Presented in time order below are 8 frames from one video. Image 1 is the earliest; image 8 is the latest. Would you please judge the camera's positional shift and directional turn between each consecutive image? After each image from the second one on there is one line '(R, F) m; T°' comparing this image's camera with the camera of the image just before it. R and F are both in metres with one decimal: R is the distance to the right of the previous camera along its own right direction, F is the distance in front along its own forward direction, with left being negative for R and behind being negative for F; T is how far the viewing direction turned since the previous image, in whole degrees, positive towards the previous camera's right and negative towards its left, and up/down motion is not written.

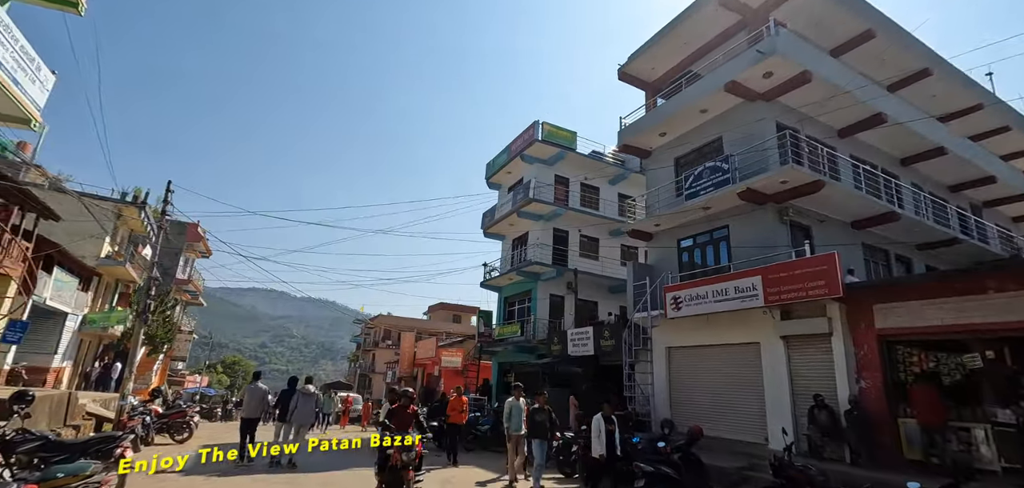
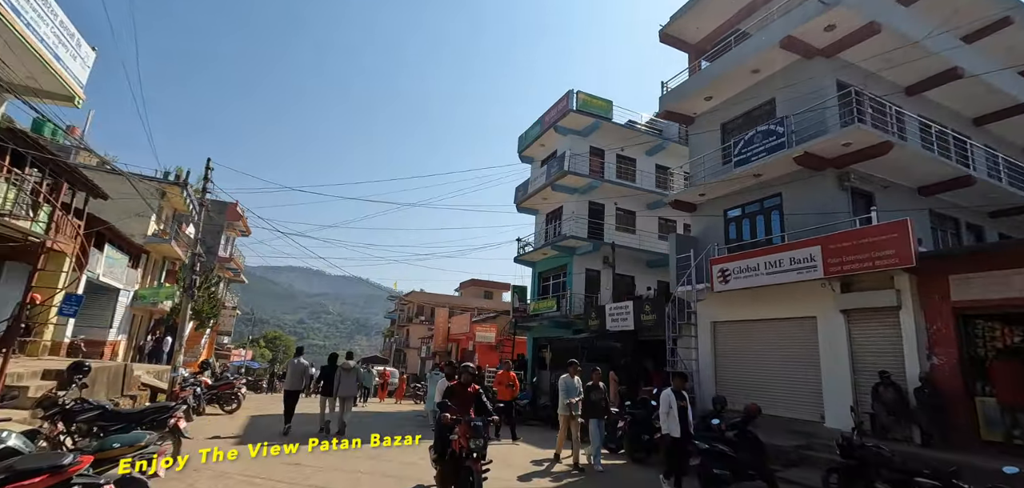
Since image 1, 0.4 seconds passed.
(-0.3, +0.3) m; -3°
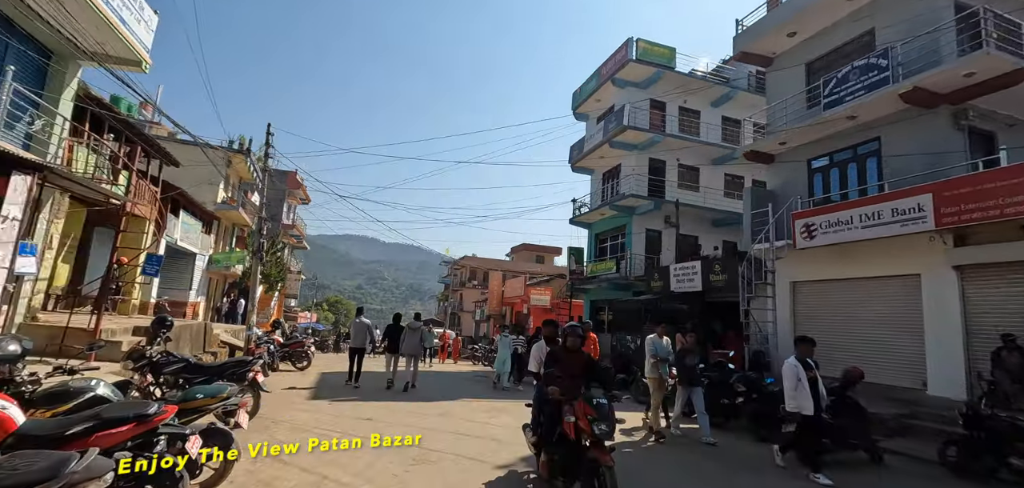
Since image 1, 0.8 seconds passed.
(-0.3, +0.4) m; -6°
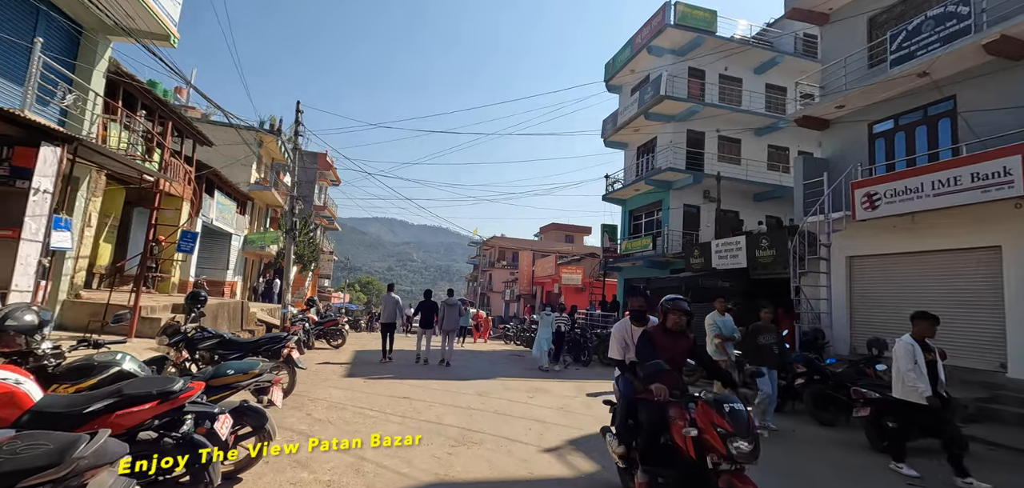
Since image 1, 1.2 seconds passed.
(-0.2, +0.4) m; -3°
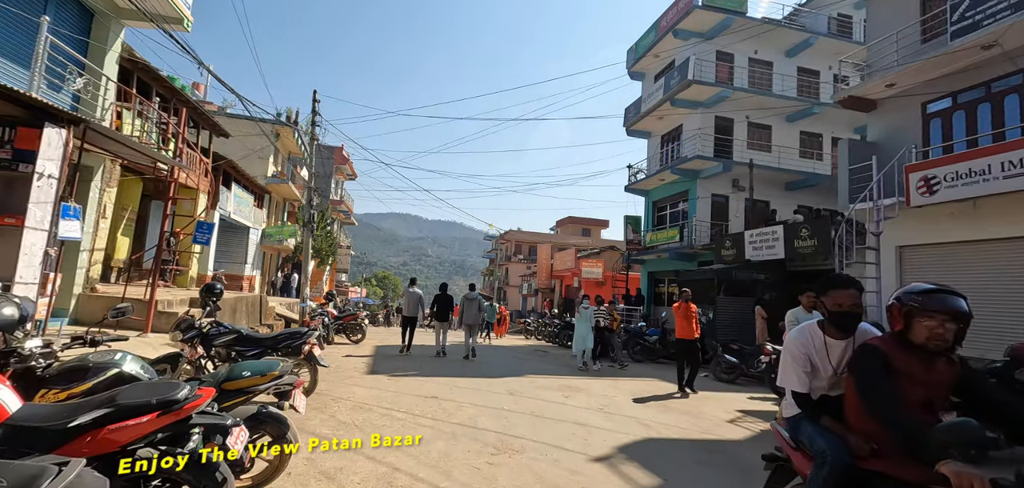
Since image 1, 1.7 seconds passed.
(-0.3, +0.5) m; -2°
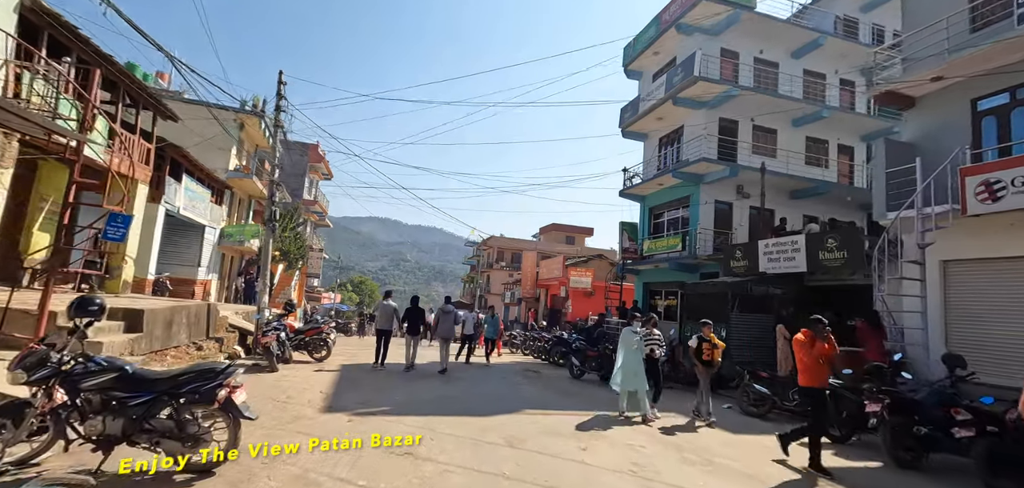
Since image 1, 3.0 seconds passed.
(-0.3, +1.7) m; +2°
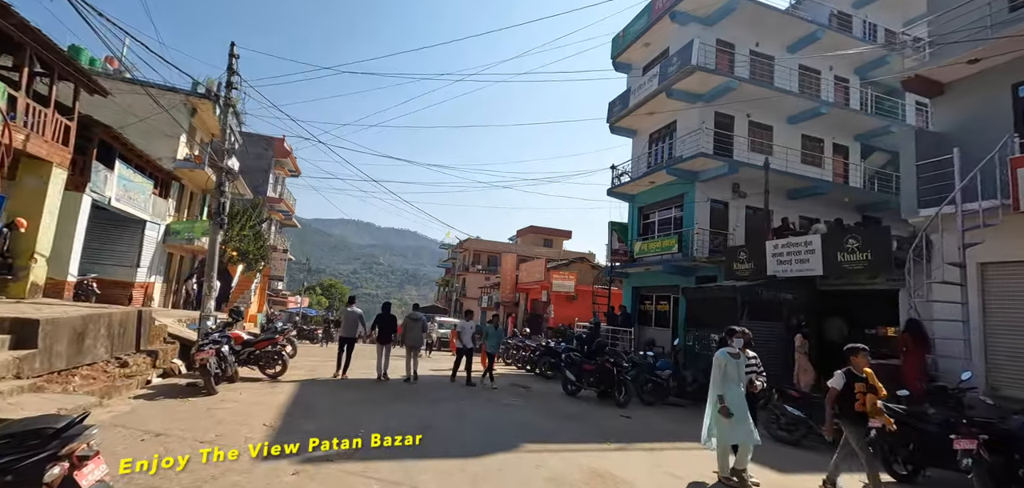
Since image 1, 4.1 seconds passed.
(-0.3, +1.5) m; +3°
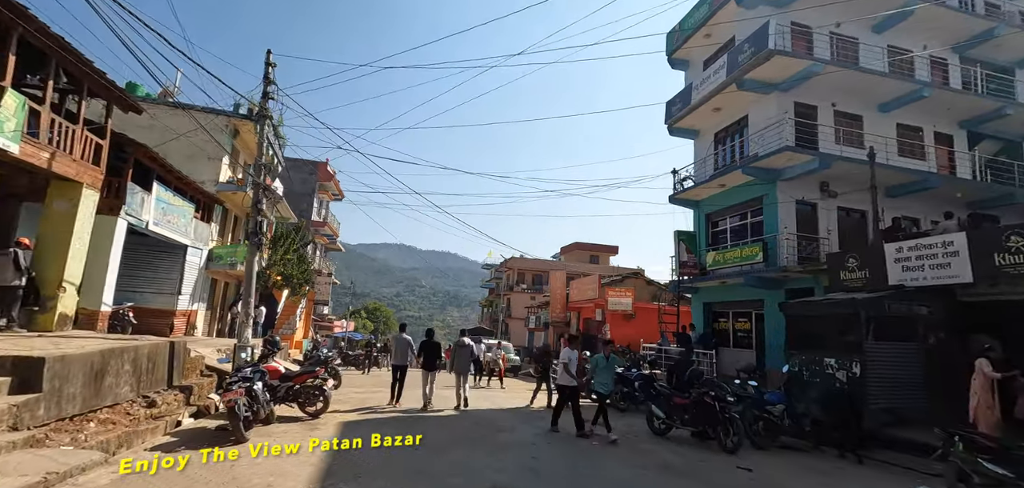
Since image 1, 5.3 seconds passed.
(-0.6, +1.5) m; -5°
